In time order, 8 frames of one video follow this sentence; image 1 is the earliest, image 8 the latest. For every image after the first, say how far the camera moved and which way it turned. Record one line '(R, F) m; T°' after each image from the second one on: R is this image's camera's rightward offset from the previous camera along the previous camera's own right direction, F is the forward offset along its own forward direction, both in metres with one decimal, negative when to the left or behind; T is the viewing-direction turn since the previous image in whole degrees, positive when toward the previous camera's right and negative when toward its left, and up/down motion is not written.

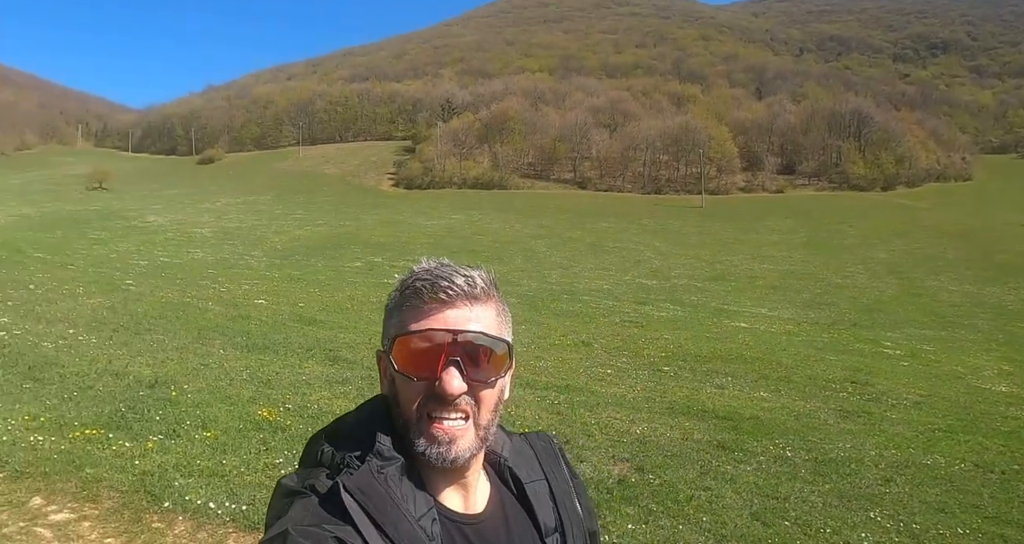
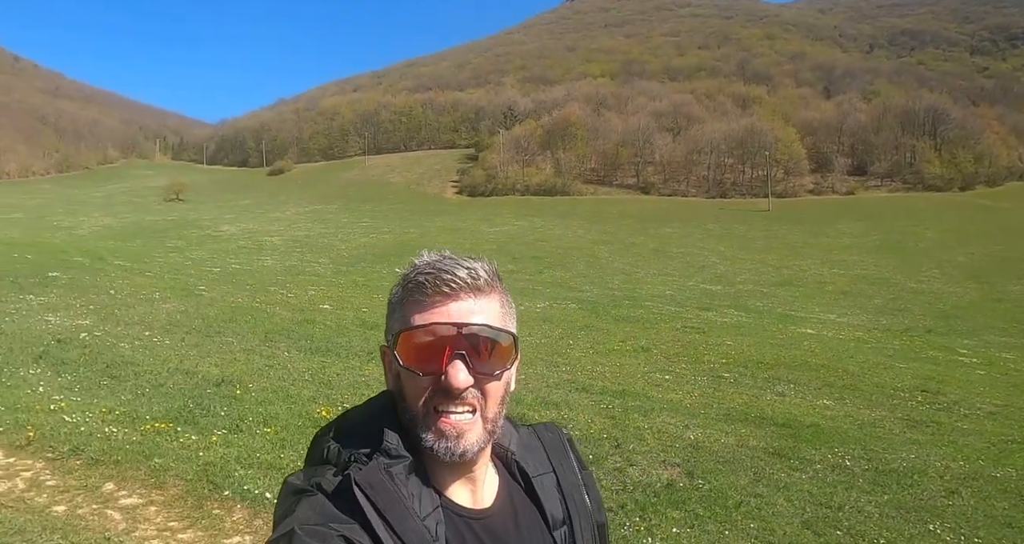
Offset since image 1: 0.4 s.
(+0.2, -0.1) m; -6°
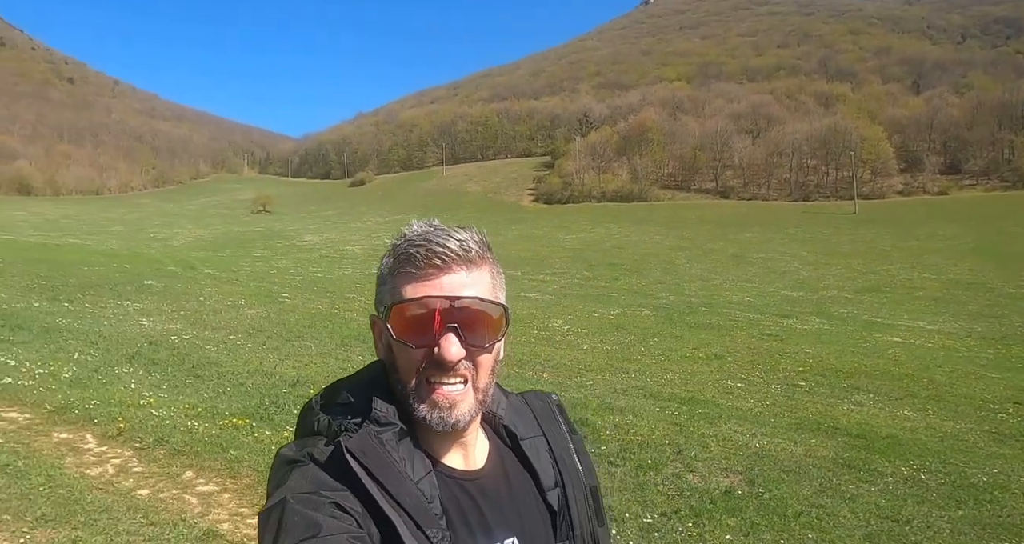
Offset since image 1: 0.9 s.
(+0.3, -0.1) m; -7°
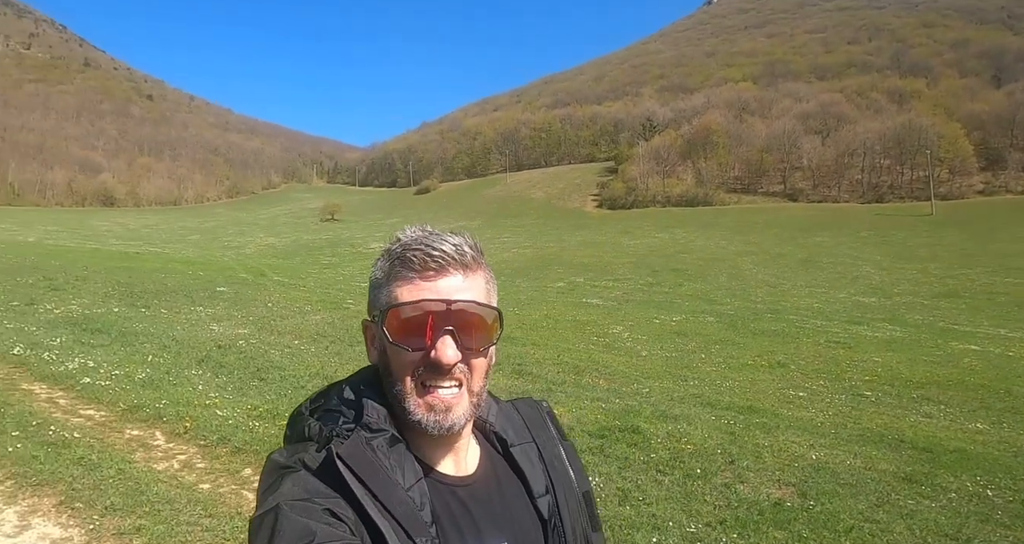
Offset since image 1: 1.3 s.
(+0.2, -0.1) m; -5°
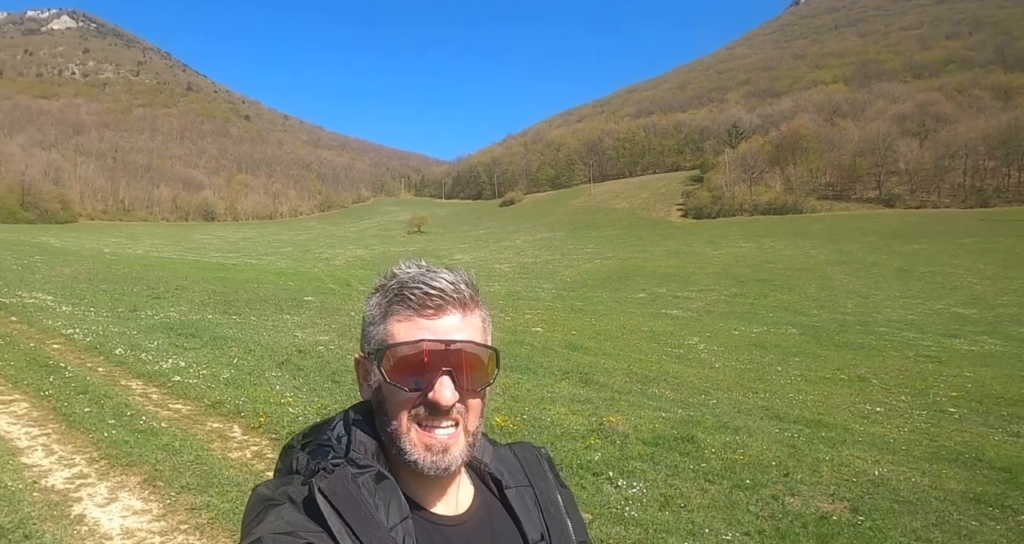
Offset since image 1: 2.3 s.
(+0.5, -0.4) m; -7°
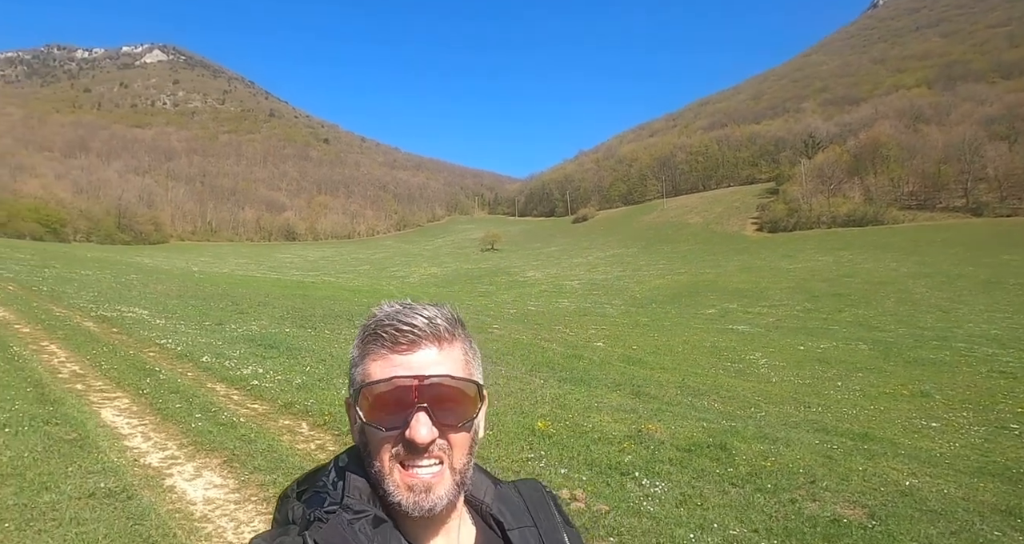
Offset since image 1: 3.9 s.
(+0.6, -0.9) m; -6°
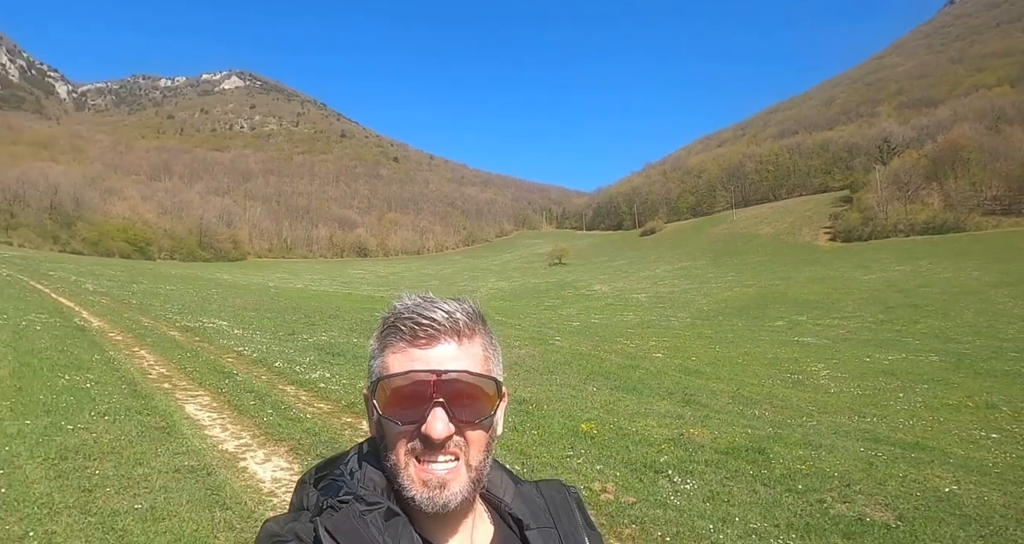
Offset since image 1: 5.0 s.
(+0.5, -0.7) m; -6°
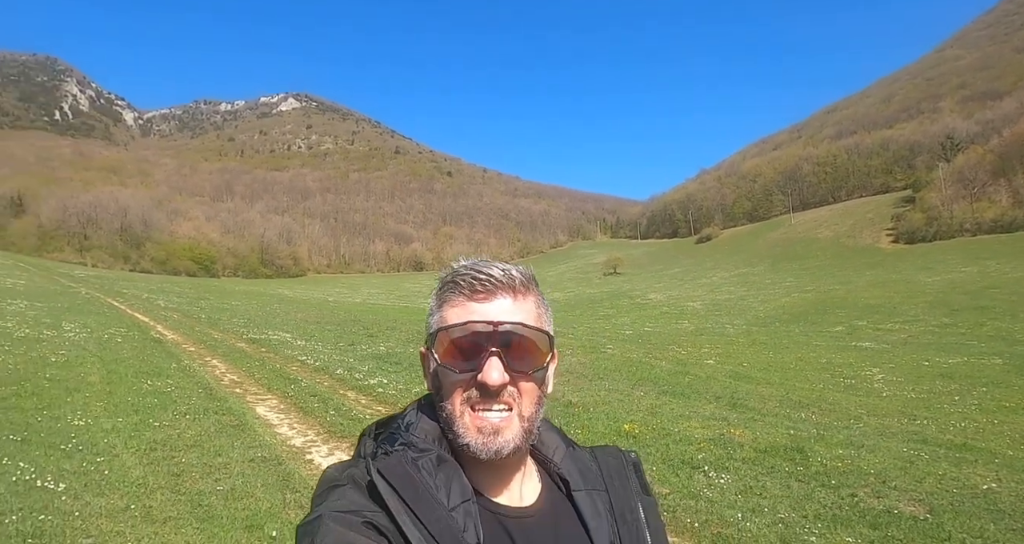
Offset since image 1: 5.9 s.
(+0.2, -0.7) m; -4°
